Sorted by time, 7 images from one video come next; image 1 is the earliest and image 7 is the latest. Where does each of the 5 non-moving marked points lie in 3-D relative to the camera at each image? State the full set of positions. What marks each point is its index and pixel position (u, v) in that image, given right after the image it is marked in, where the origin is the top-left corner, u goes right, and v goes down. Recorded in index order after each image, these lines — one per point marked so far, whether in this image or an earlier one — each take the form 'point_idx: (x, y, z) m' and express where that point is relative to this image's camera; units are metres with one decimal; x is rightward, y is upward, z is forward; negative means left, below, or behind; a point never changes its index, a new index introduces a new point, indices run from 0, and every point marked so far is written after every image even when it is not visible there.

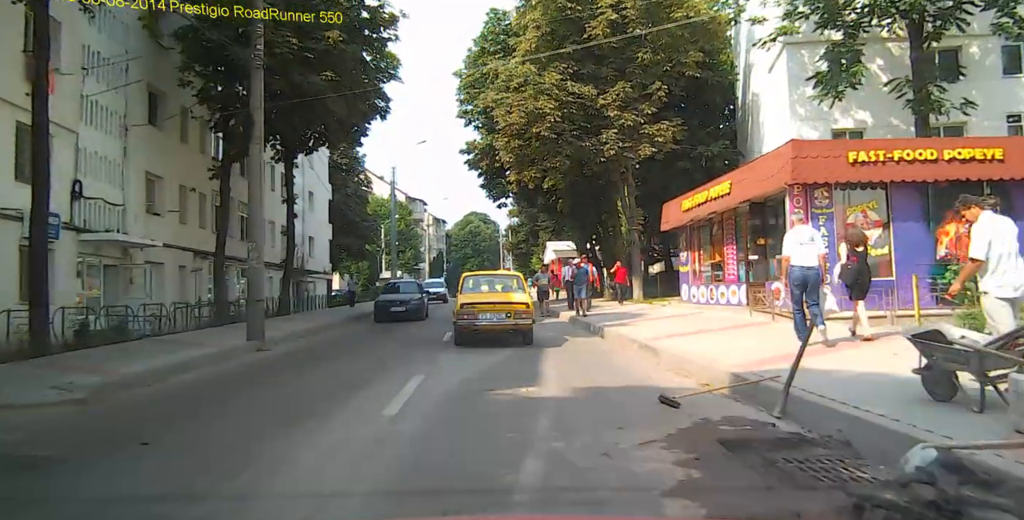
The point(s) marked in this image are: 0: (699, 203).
0: (+5.4, +1.6, +19.0) m
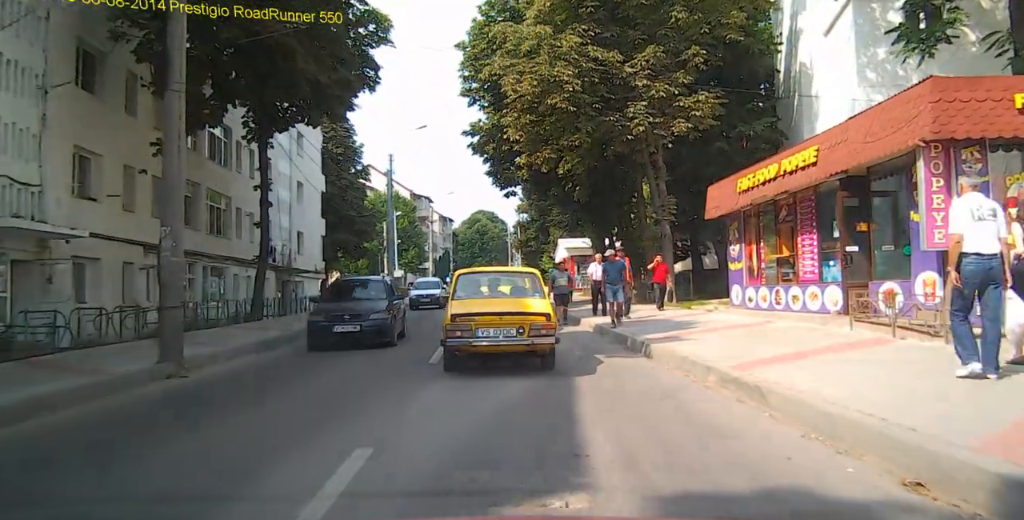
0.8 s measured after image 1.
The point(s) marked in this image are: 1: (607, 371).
0: (+5.6, +1.8, +14.9) m
1: (+1.5, -1.7, +10.6) m
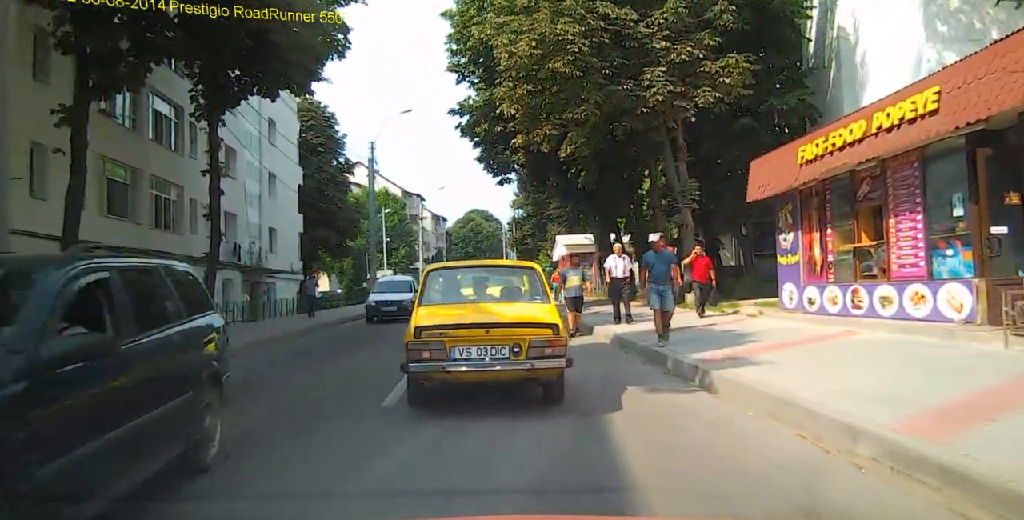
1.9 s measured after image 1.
0: (+5.6, +1.9, +11.3) m
1: (+1.5, -1.6, +7.0) m
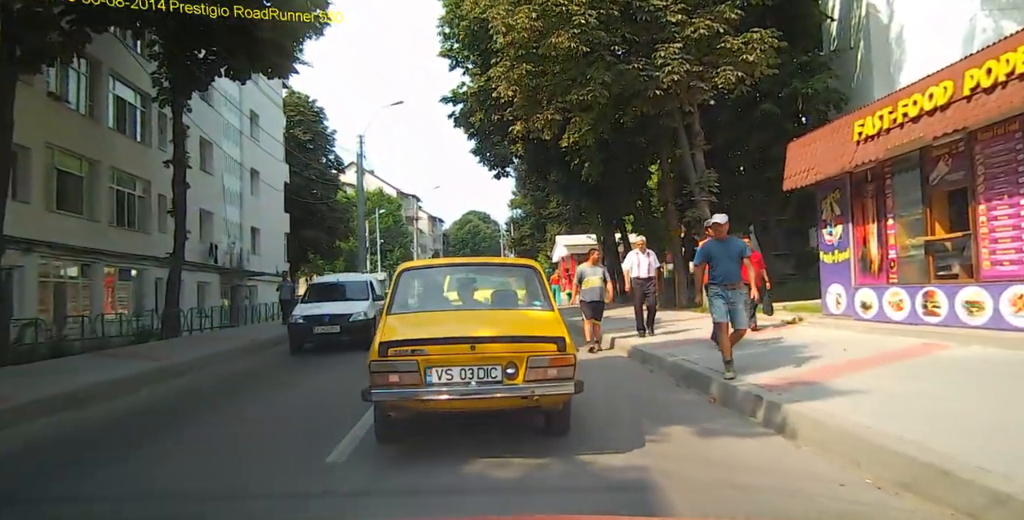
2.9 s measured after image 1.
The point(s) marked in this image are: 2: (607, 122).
0: (+5.5, +2.0, +9.3) m
1: (+1.5, -1.6, +5.0) m
2: (+2.7, +4.0, +19.0) m
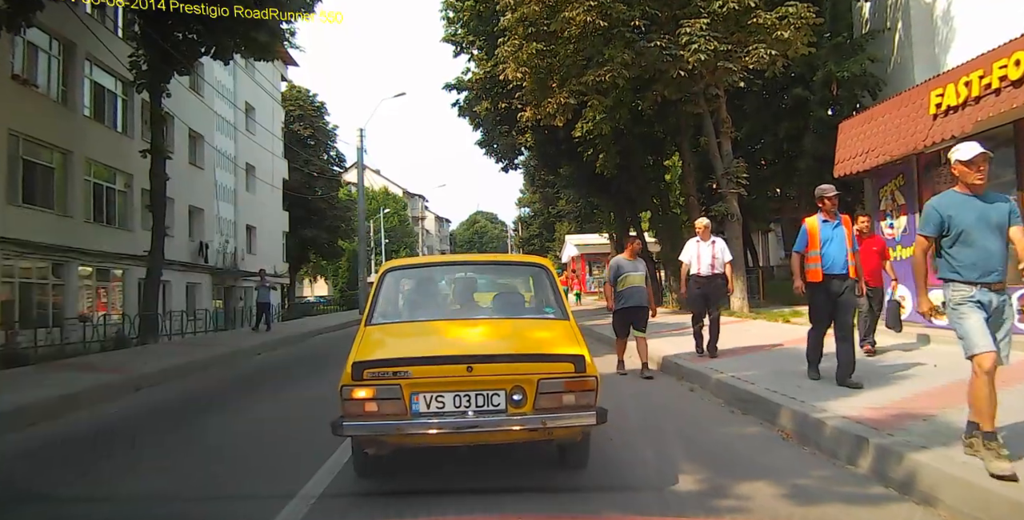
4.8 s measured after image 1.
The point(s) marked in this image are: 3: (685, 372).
0: (+5.7, +2.0, +7.6) m
1: (+1.6, -1.5, +3.3) m
2: (+3.0, +4.0, +17.4) m
3: (+2.2, -1.4, +8.4) m
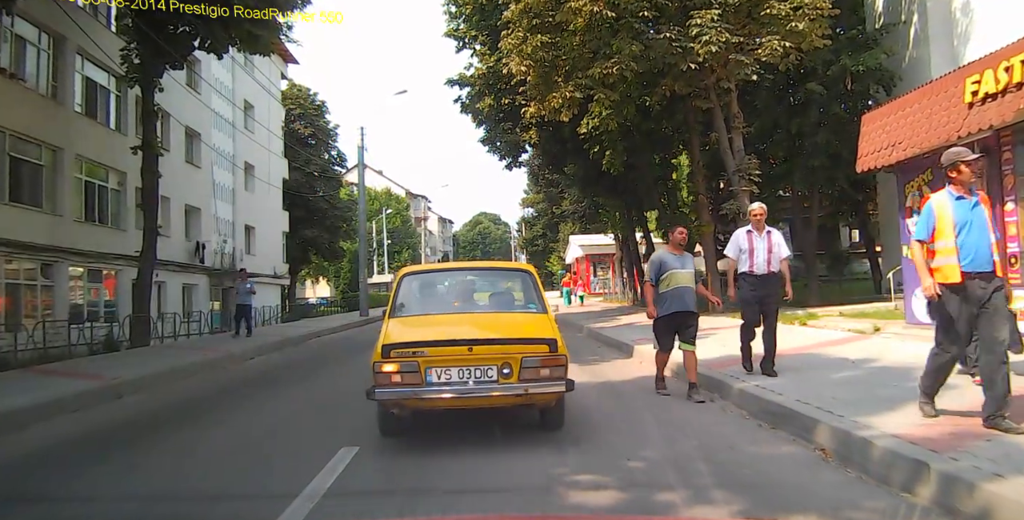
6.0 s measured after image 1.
0: (+5.7, +2.0, +7.0) m
1: (+1.6, -1.5, +2.8) m
2: (+3.1, +4.0, +16.8) m
3: (+2.3, -1.4, +7.8) m
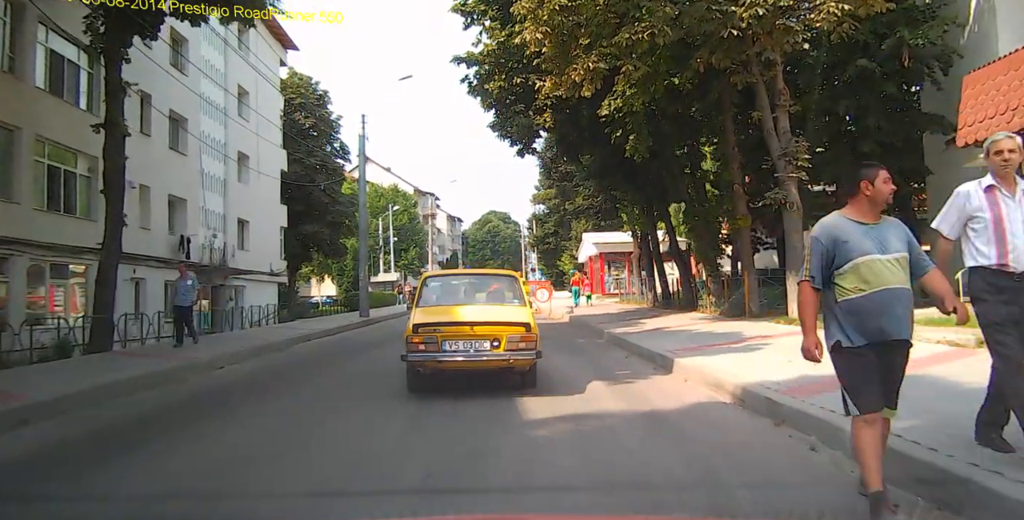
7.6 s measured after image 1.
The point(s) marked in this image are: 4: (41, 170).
0: (+5.9, +2.1, +4.9) m
1: (+1.7, -1.4, +0.7) m
2: (+3.4, +4.1, +14.7) m
3: (+2.4, -1.3, +5.8) m
4: (-11.4, +2.2, +15.8) m
